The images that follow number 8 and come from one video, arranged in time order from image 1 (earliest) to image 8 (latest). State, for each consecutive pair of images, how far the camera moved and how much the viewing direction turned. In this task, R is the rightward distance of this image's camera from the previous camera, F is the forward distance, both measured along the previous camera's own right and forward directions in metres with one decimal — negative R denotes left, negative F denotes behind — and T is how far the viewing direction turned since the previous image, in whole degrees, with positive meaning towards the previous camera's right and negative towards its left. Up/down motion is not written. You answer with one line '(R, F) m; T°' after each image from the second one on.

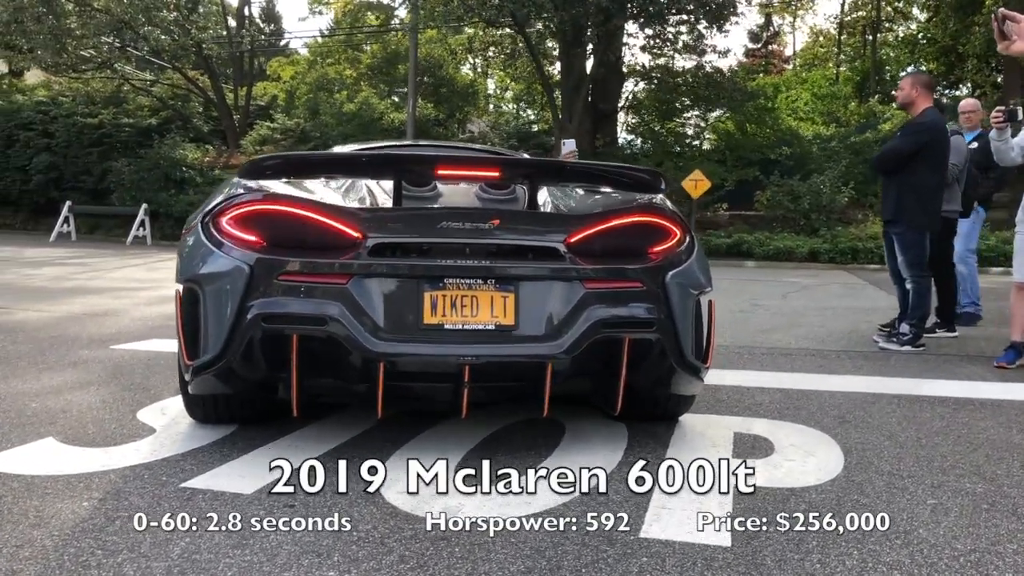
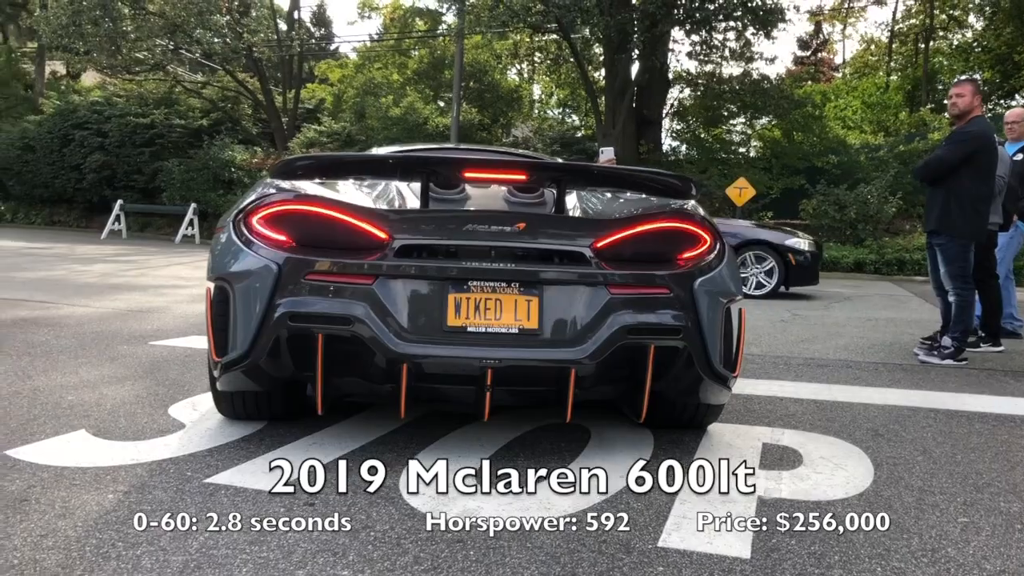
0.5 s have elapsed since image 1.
(+0.1, 0.0) m; -3°
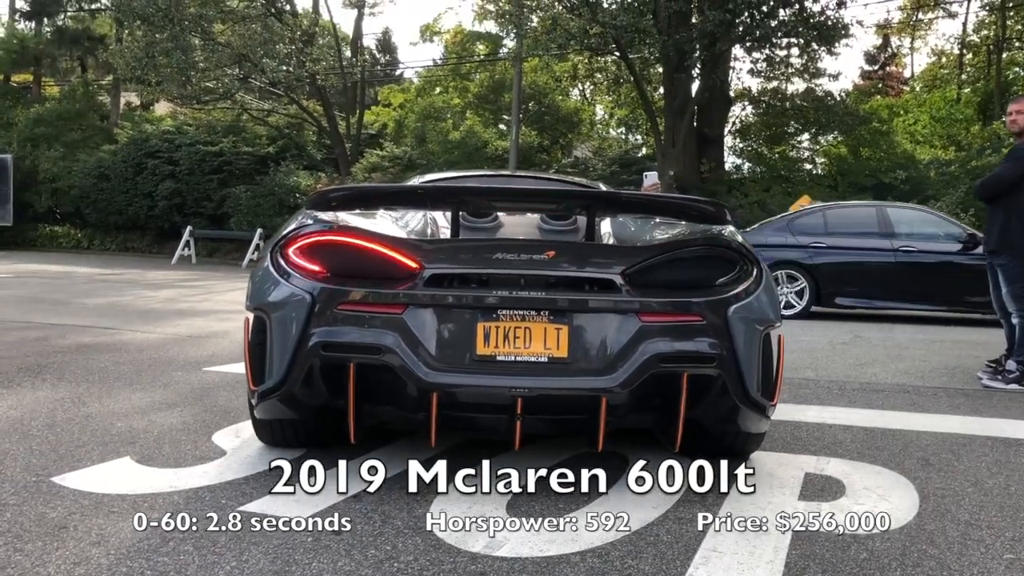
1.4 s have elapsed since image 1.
(+0.1, 0.0) m; -4°
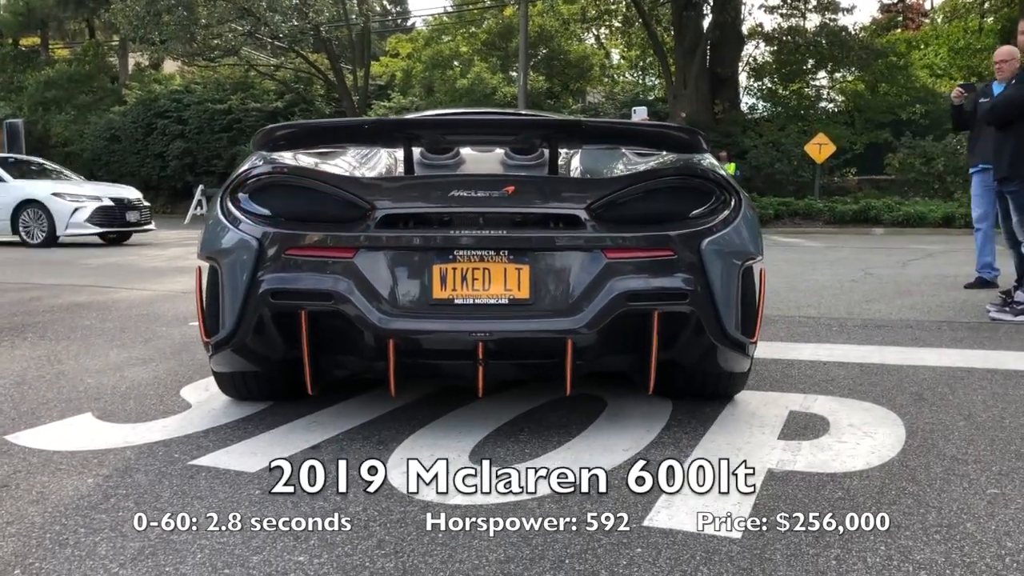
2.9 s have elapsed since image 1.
(+0.2, +0.2) m; -1°
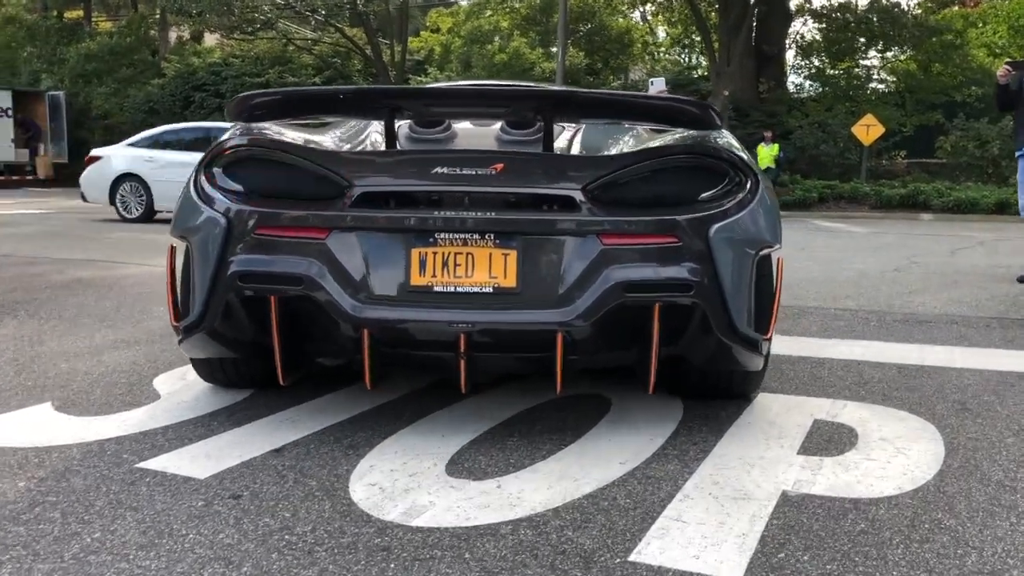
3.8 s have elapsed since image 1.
(+0.2, +0.4) m; -2°
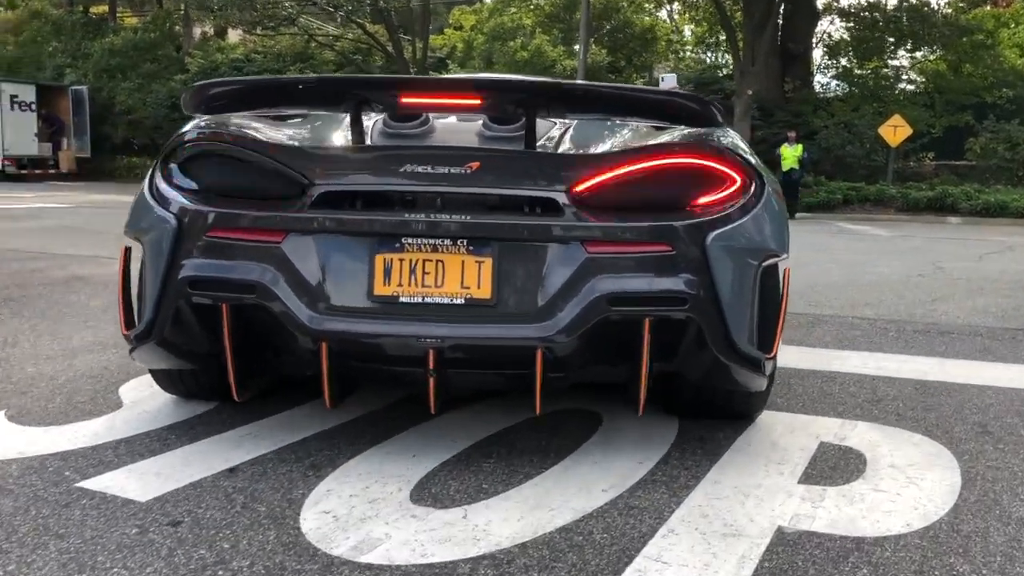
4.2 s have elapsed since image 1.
(+0.1, +0.2) m; -1°
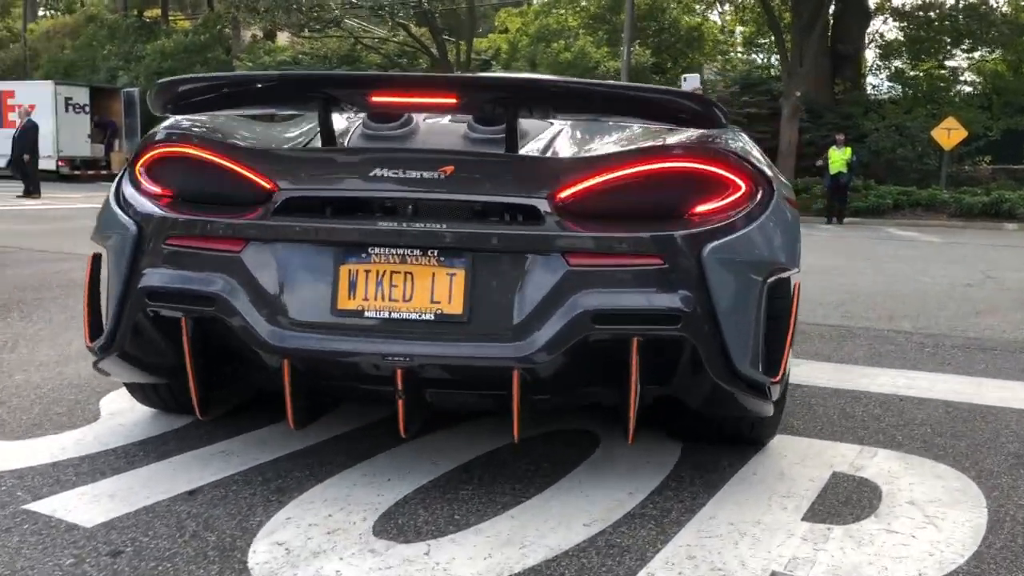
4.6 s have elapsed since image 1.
(+0.2, +0.2) m; -3°
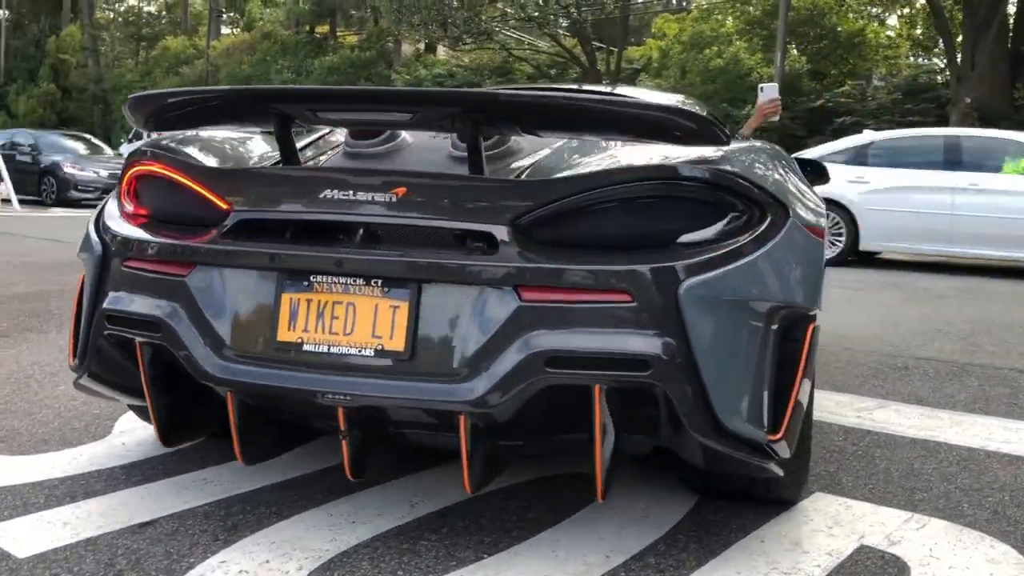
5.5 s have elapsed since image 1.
(+0.5, +0.3) m; -10°
